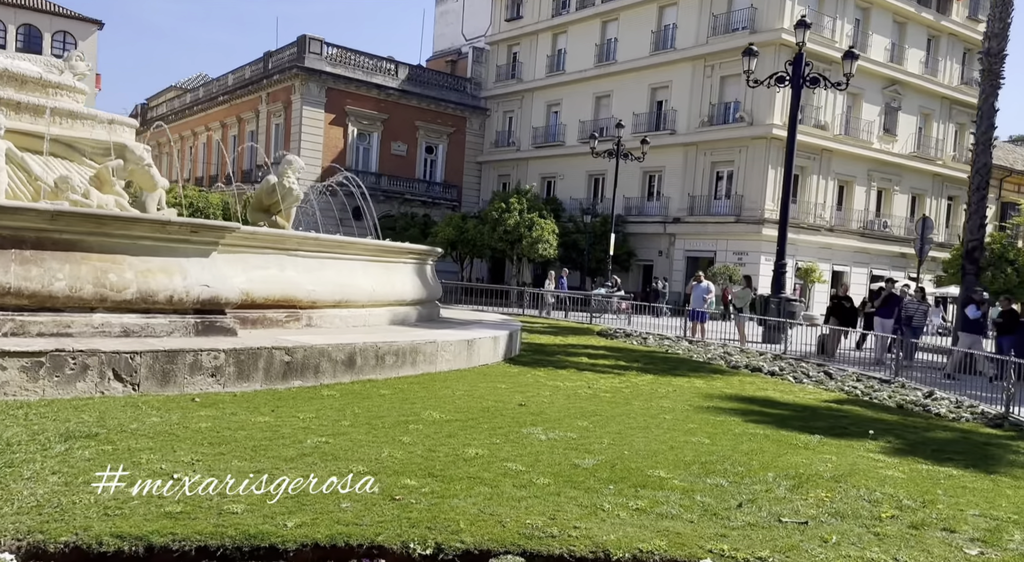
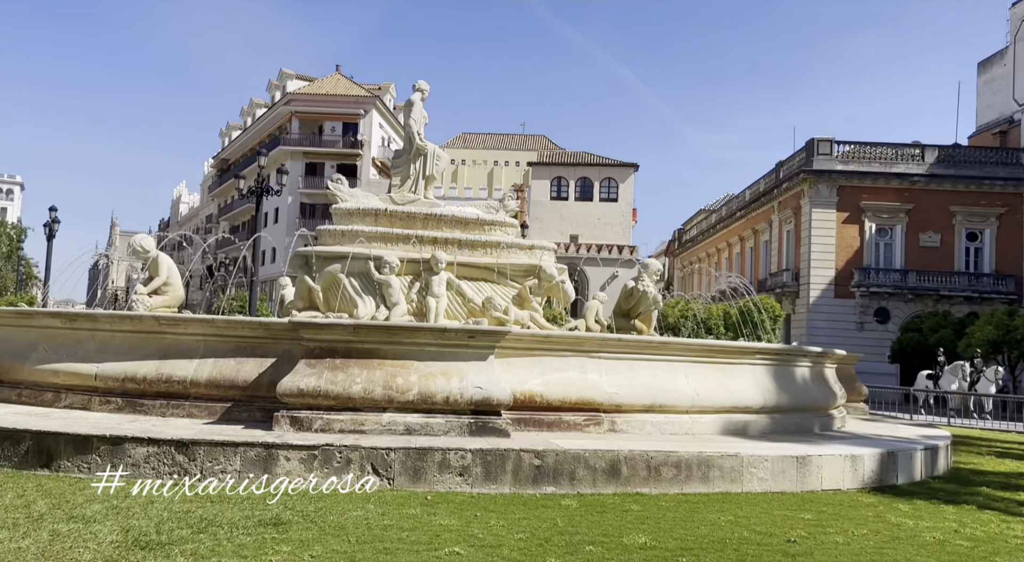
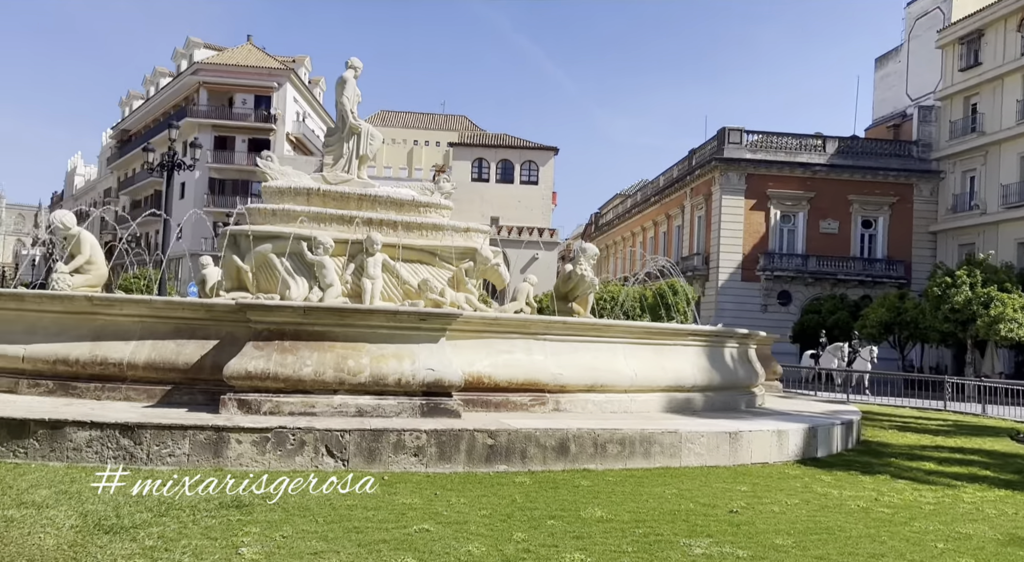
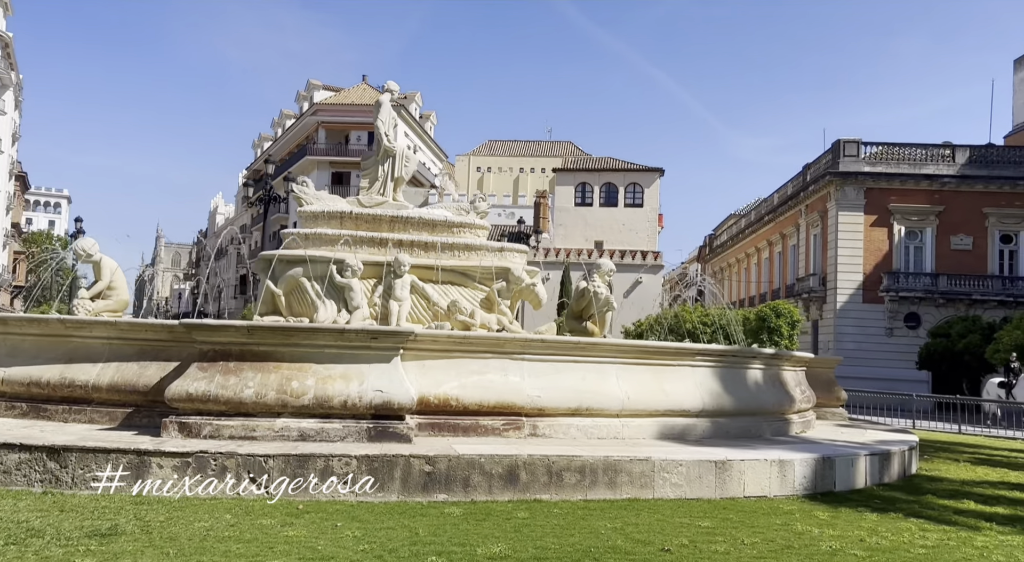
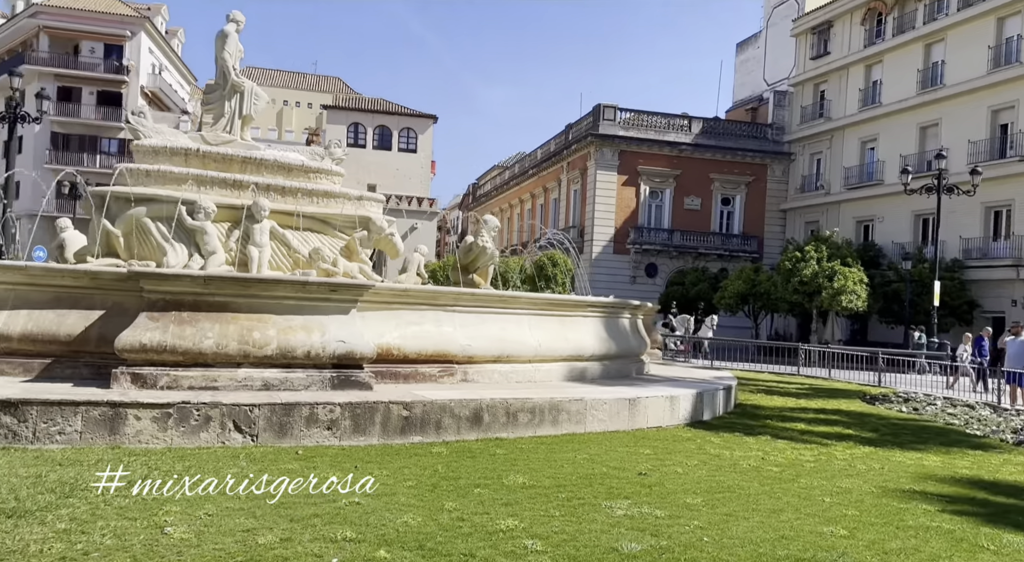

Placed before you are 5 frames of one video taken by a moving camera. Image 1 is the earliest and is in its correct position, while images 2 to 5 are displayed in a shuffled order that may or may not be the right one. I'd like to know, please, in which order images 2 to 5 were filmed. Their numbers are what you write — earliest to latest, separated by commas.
5, 3, 2, 4
